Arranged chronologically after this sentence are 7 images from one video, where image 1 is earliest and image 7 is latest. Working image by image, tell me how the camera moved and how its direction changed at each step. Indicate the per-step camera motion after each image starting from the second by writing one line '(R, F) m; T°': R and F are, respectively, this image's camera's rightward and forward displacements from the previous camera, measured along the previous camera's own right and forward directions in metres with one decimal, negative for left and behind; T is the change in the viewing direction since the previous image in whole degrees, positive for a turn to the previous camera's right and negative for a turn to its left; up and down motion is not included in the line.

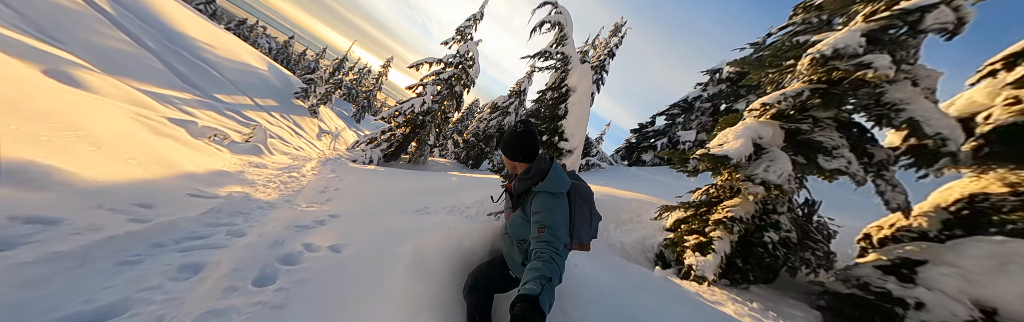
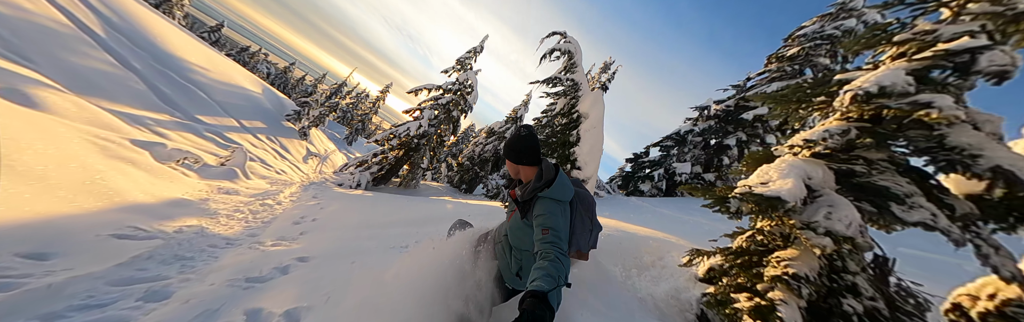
(-0.3, +0.4) m; +2°
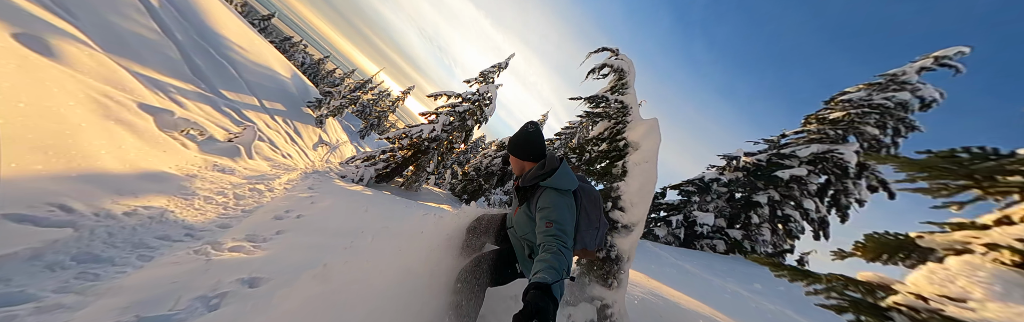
(-0.4, +0.8) m; -2°
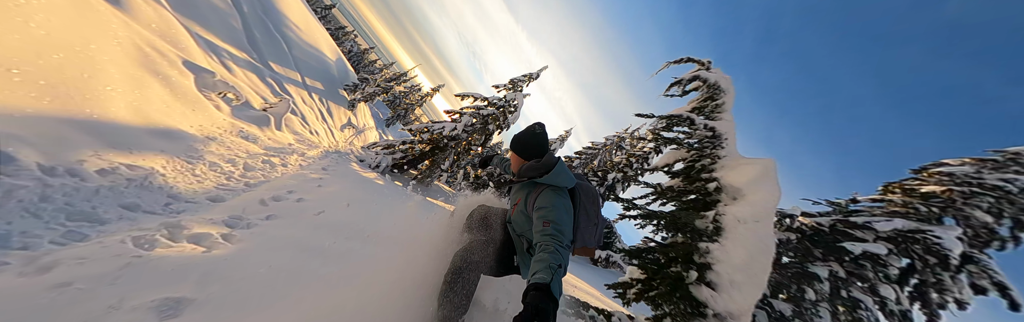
(-0.4, +0.9) m; -4°
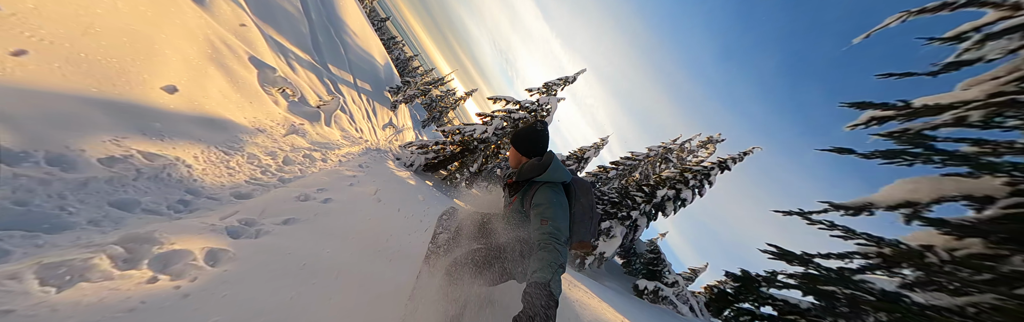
(-0.6, +1.1) m; -7°
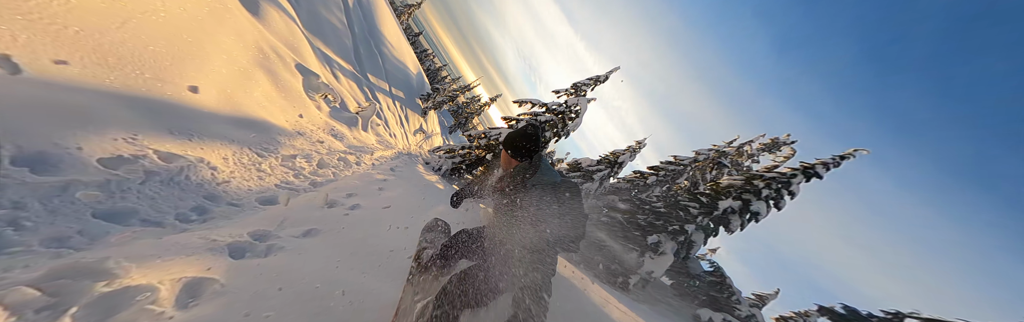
(-0.5, +0.9) m; -6°
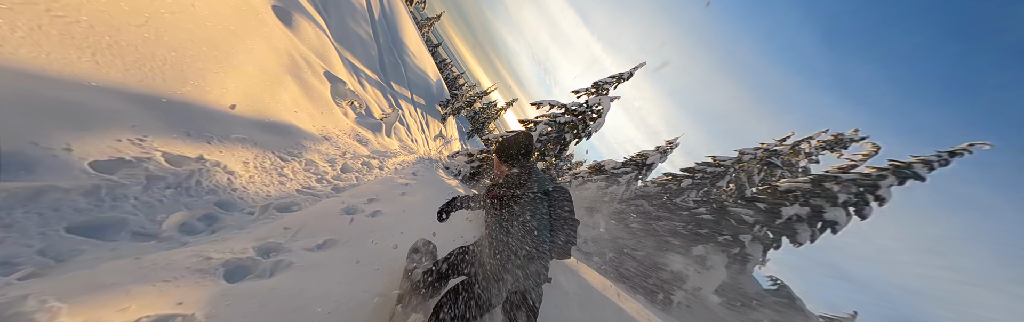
(-0.4, +0.6) m; -5°
